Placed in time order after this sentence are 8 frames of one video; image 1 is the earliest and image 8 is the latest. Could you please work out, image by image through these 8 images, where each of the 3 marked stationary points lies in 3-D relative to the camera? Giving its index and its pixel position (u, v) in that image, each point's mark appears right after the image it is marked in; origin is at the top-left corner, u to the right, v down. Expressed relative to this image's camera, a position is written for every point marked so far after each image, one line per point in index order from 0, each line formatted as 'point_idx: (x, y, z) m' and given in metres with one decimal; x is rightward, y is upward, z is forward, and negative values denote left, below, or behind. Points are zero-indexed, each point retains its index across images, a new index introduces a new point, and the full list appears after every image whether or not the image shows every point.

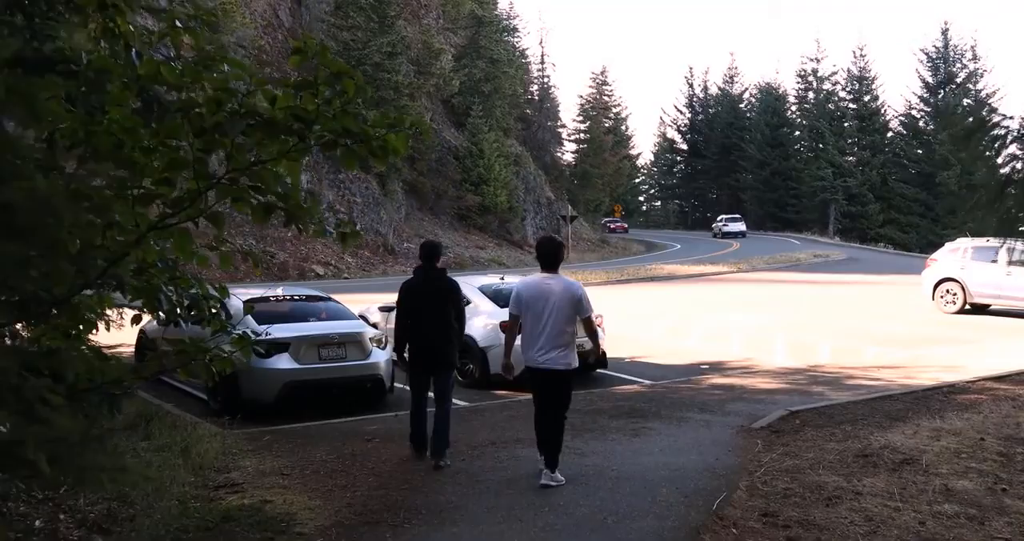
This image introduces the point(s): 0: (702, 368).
0: (+2.7, -1.4, +13.1) m
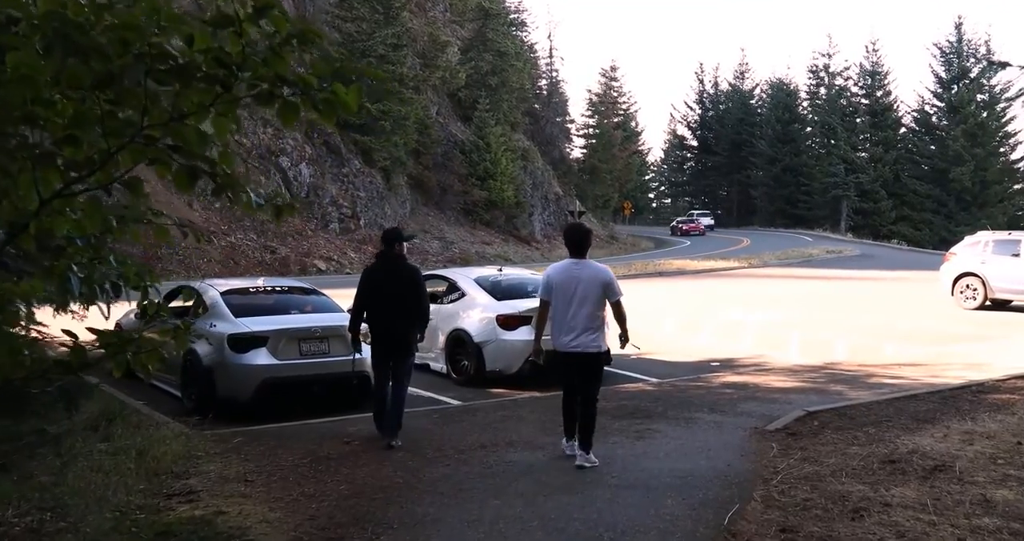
0: (+2.7, -1.3, +12.4) m
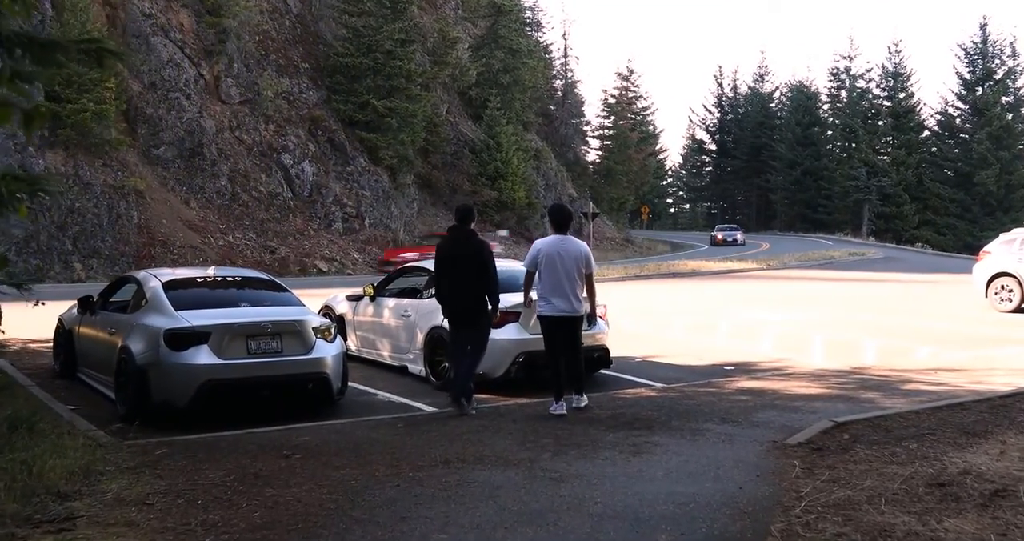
0: (+2.6, -1.2, +11.1) m
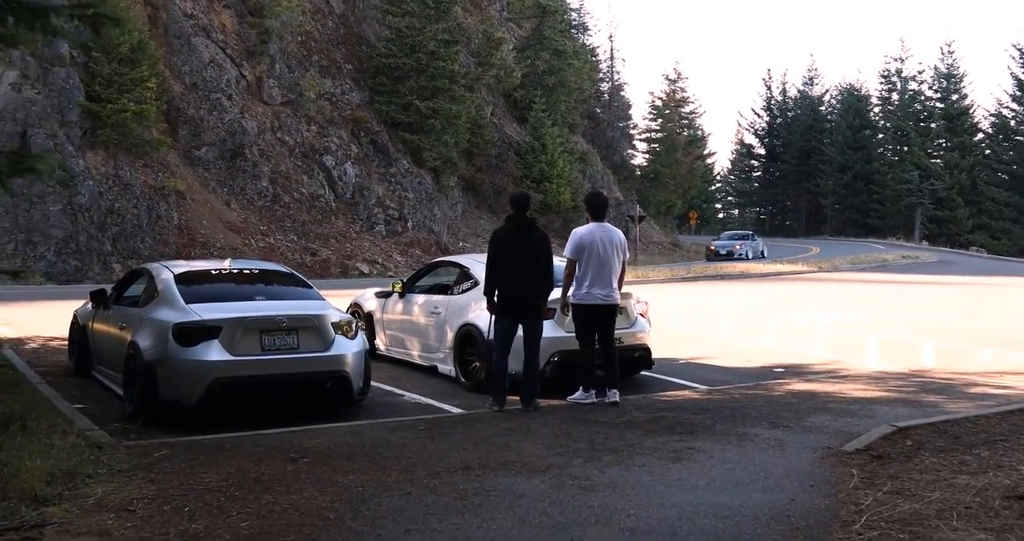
0: (+3.0, -1.1, +10.4) m
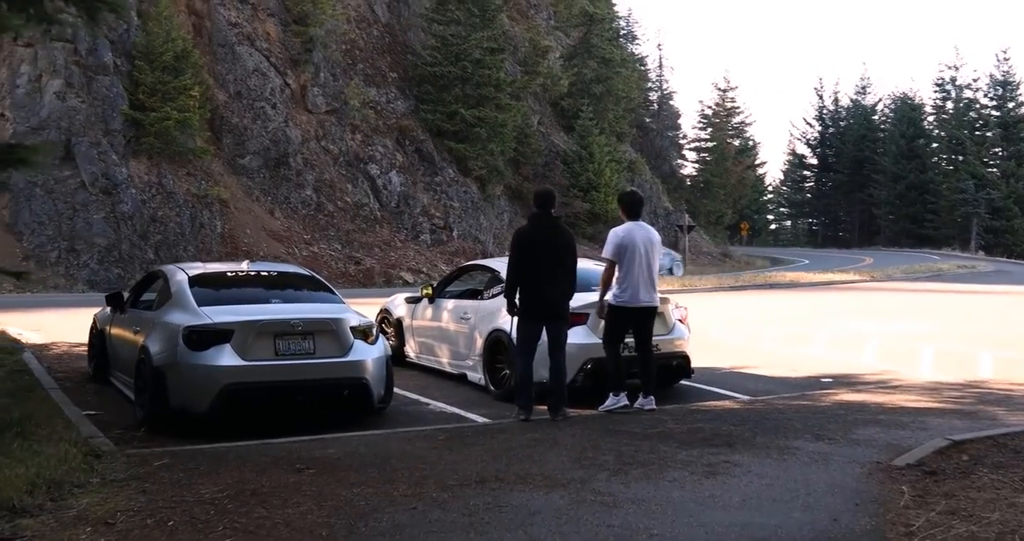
0: (+3.3, -1.2, +9.8) m
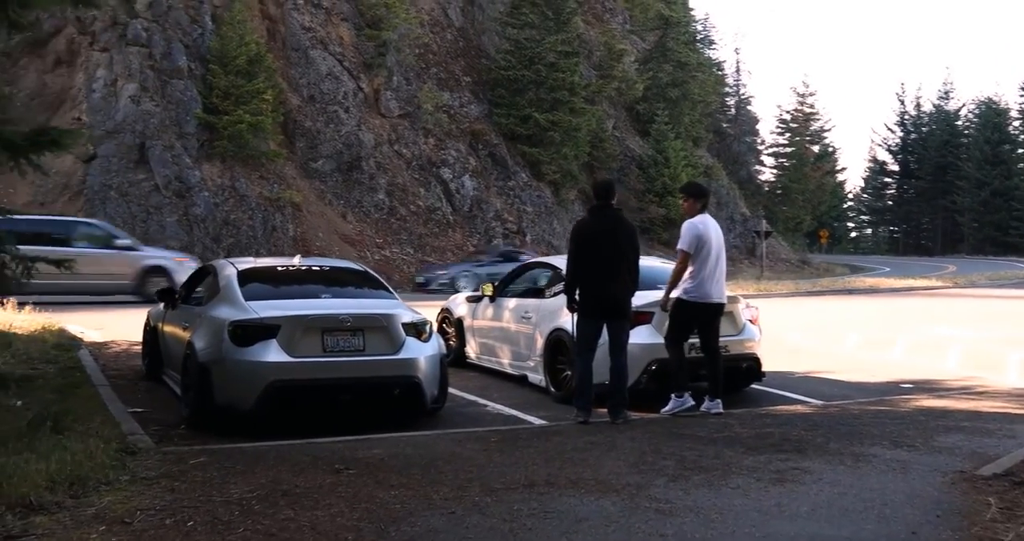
0: (+4.0, -1.2, +9.0) m
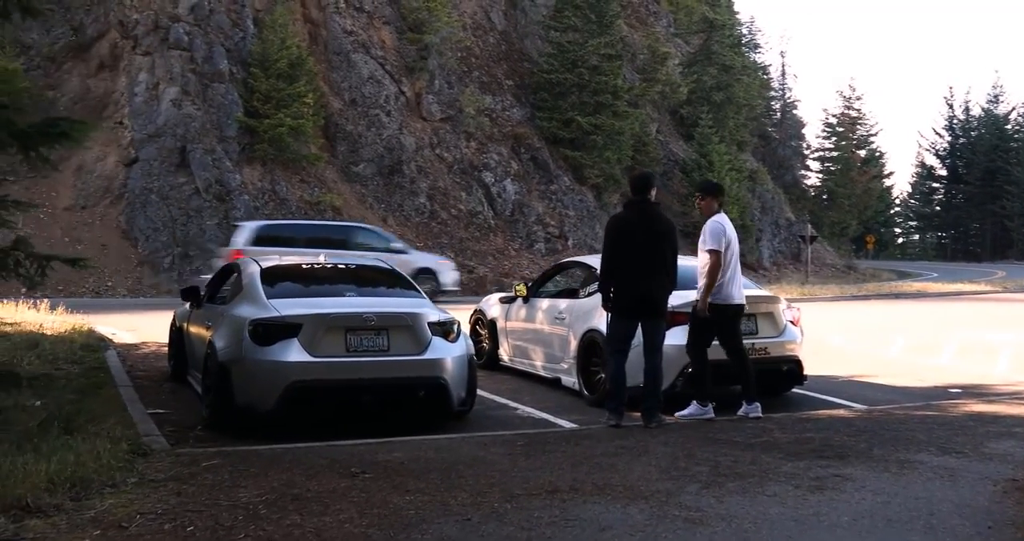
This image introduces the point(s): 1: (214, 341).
0: (+4.3, -1.1, +8.6) m
1: (-2.3, -0.5, +7.1) m
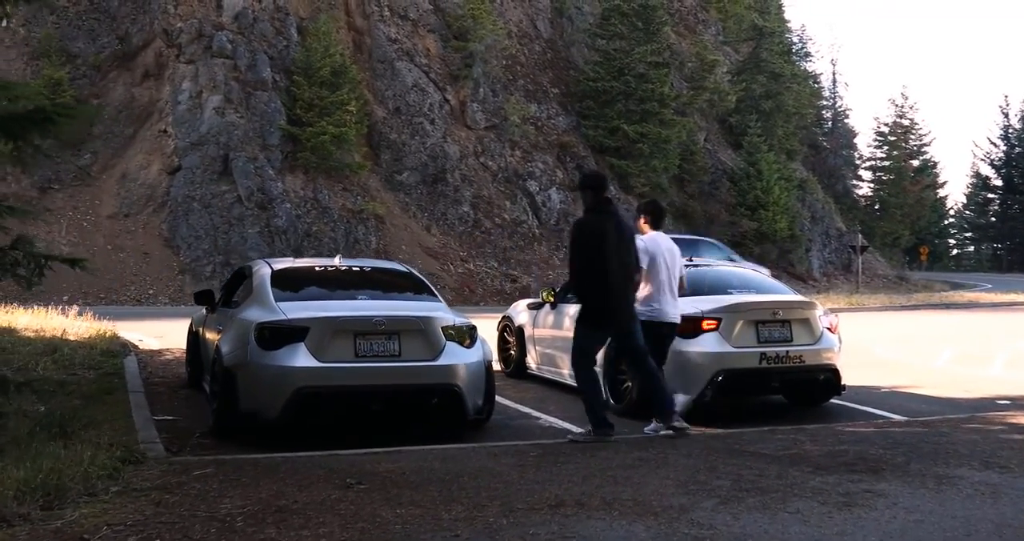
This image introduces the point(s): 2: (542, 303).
0: (+4.5, -1.2, +8.0) m
1: (-2.2, -0.6, +6.9) m
2: (+0.3, -0.3, +9.8) m
